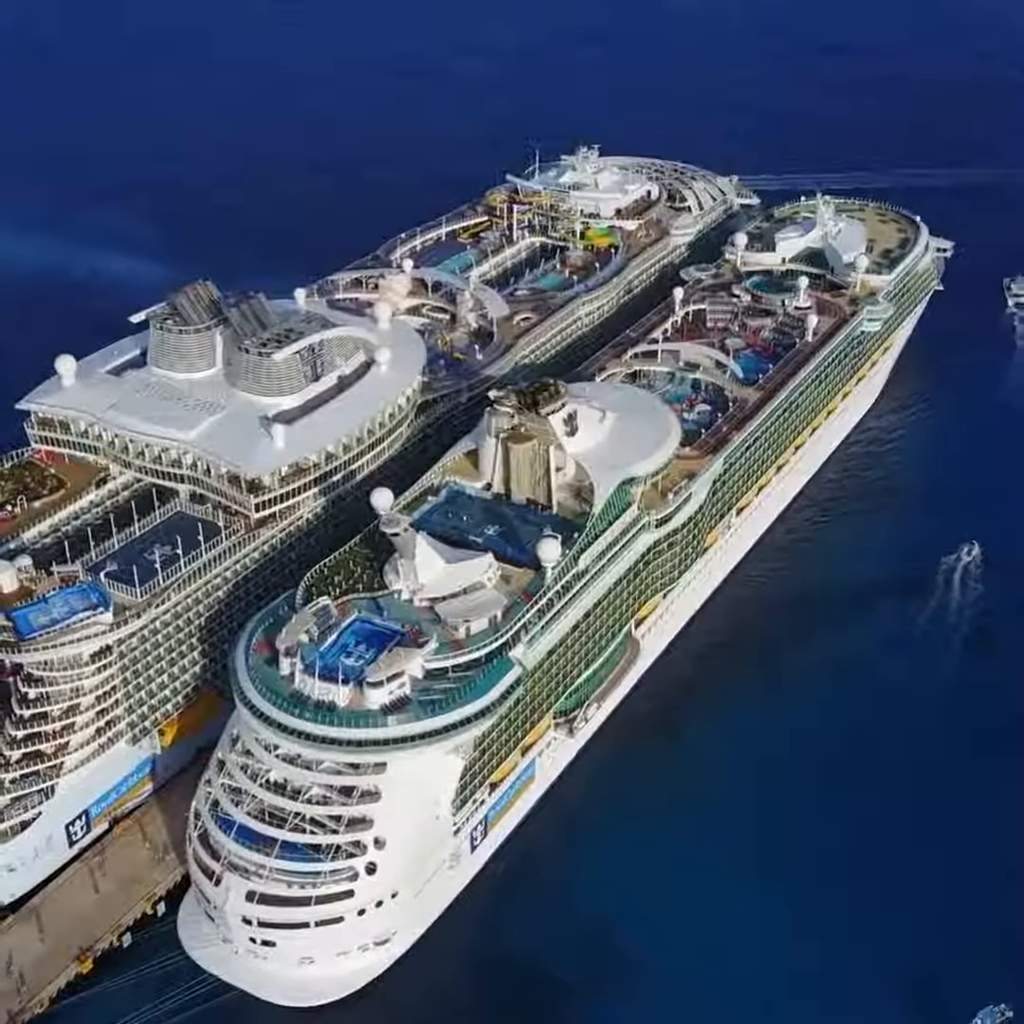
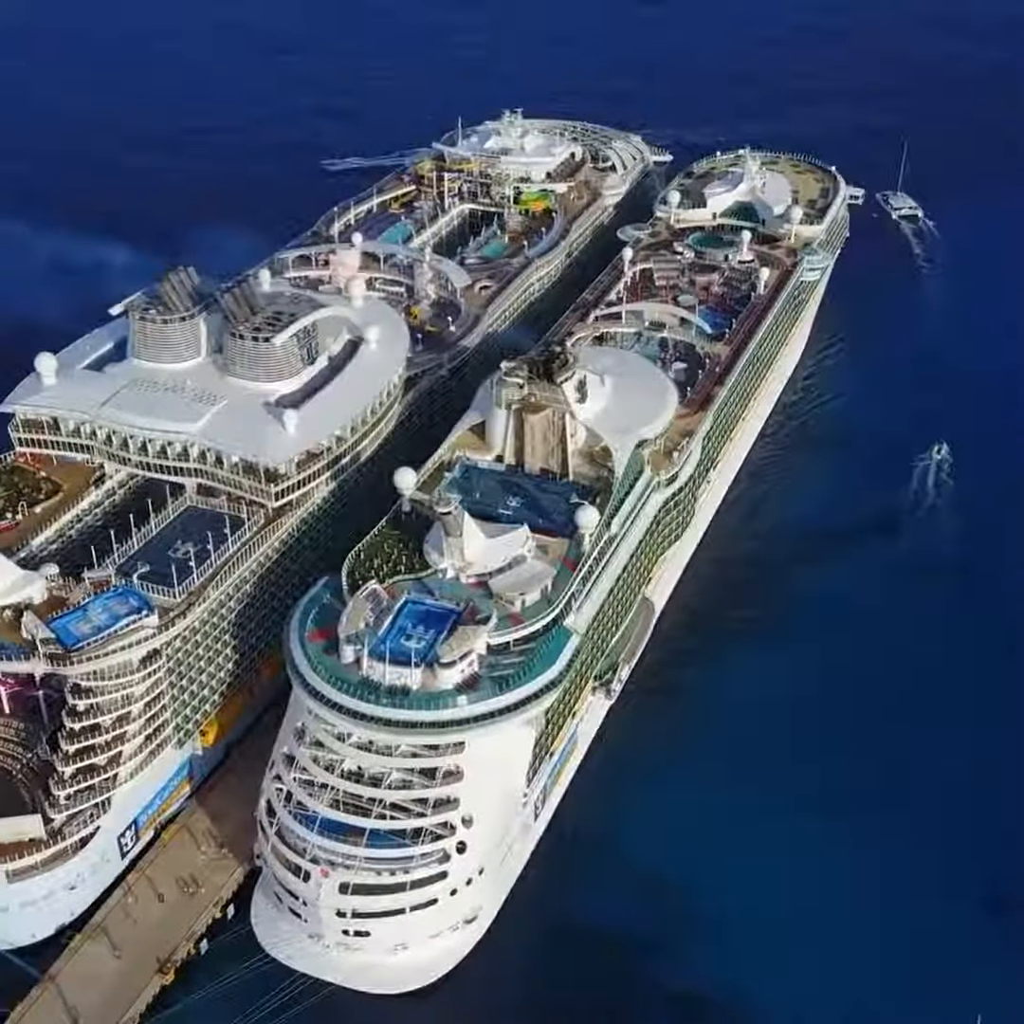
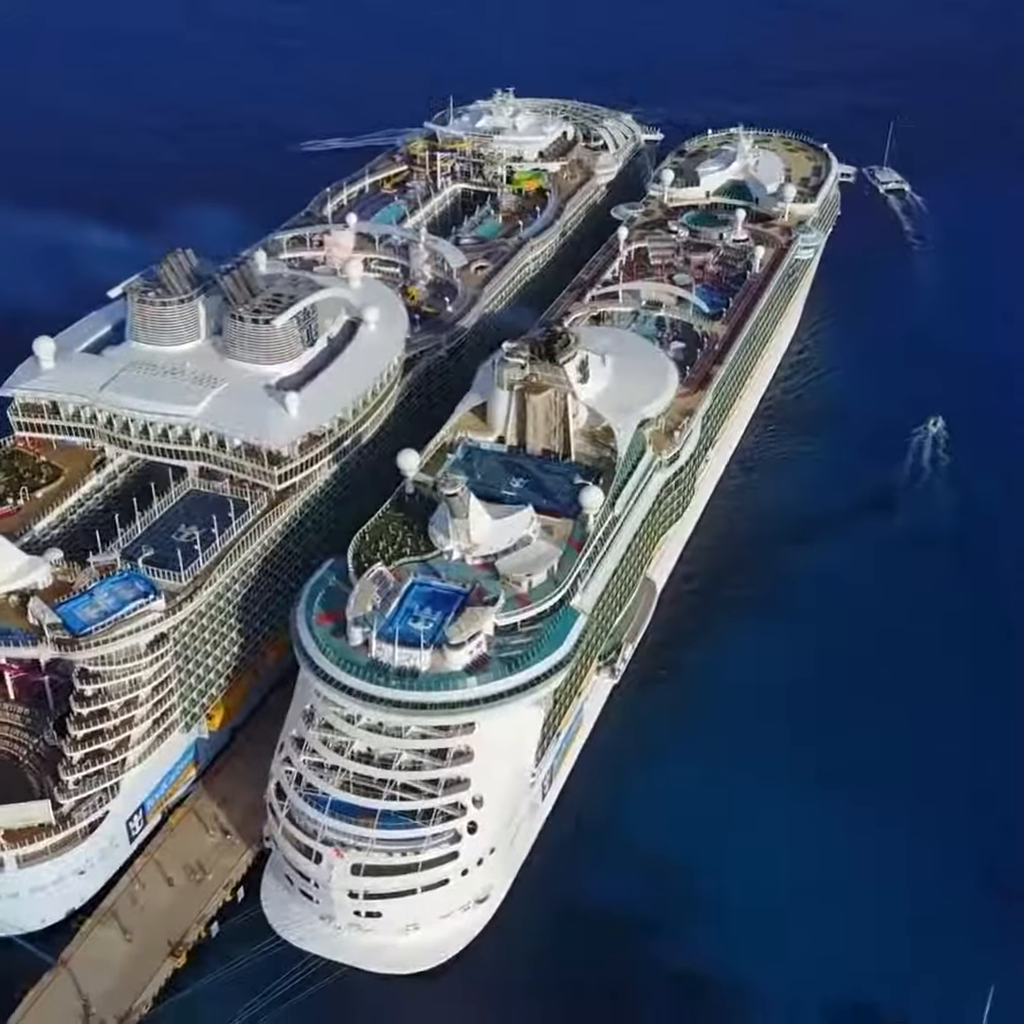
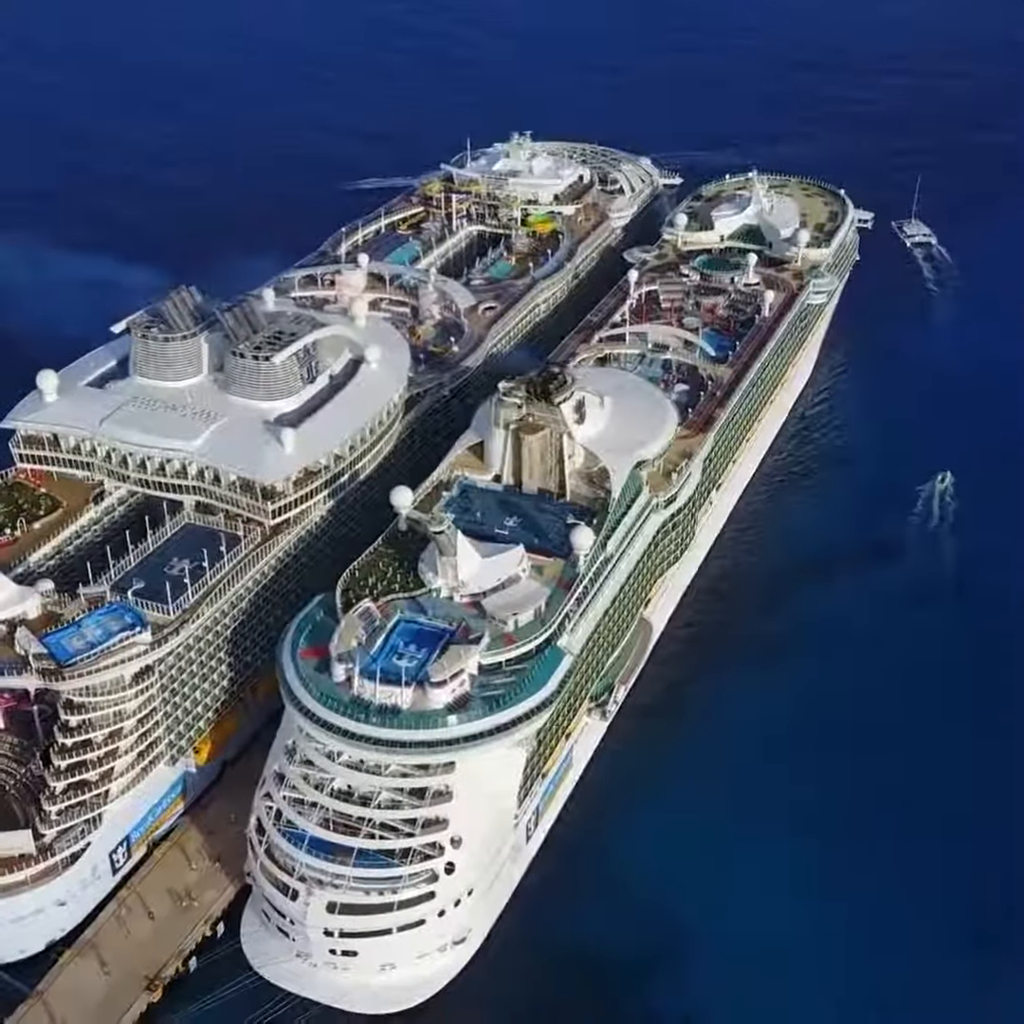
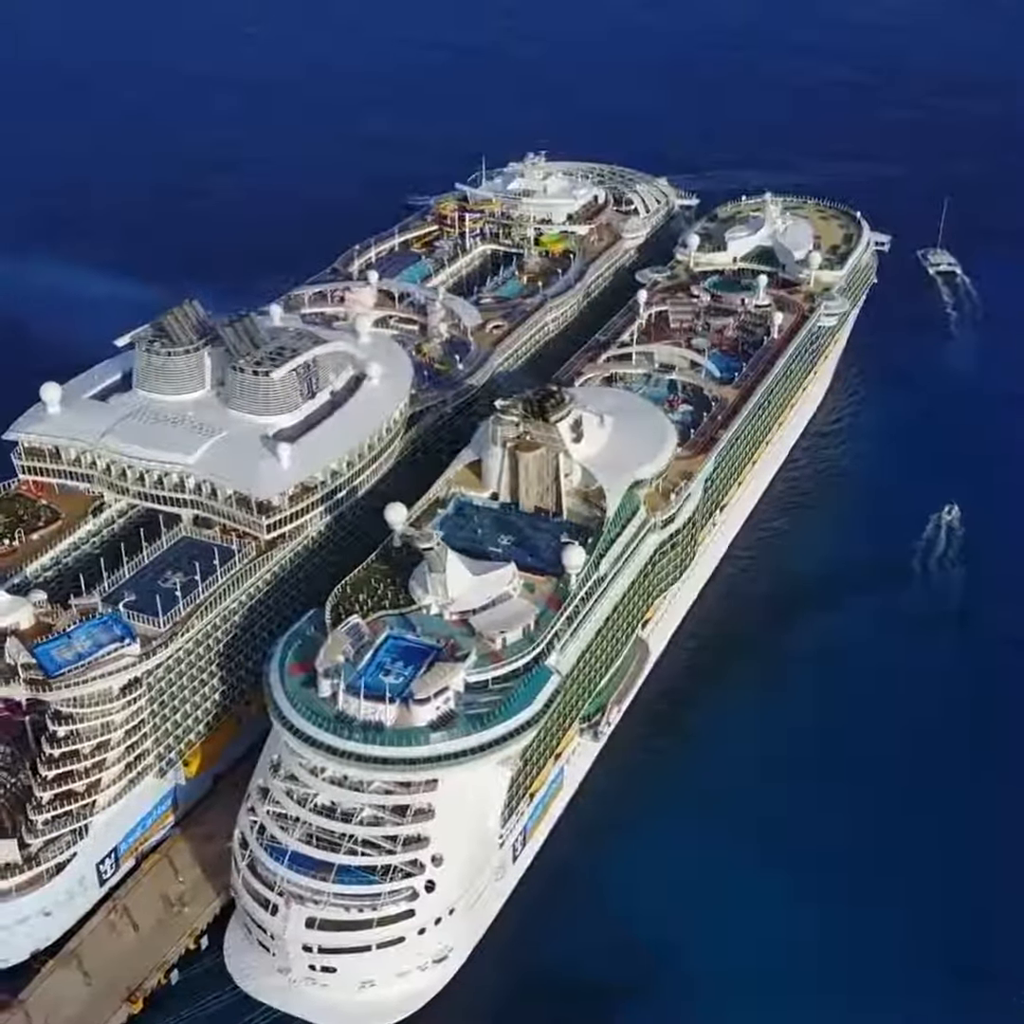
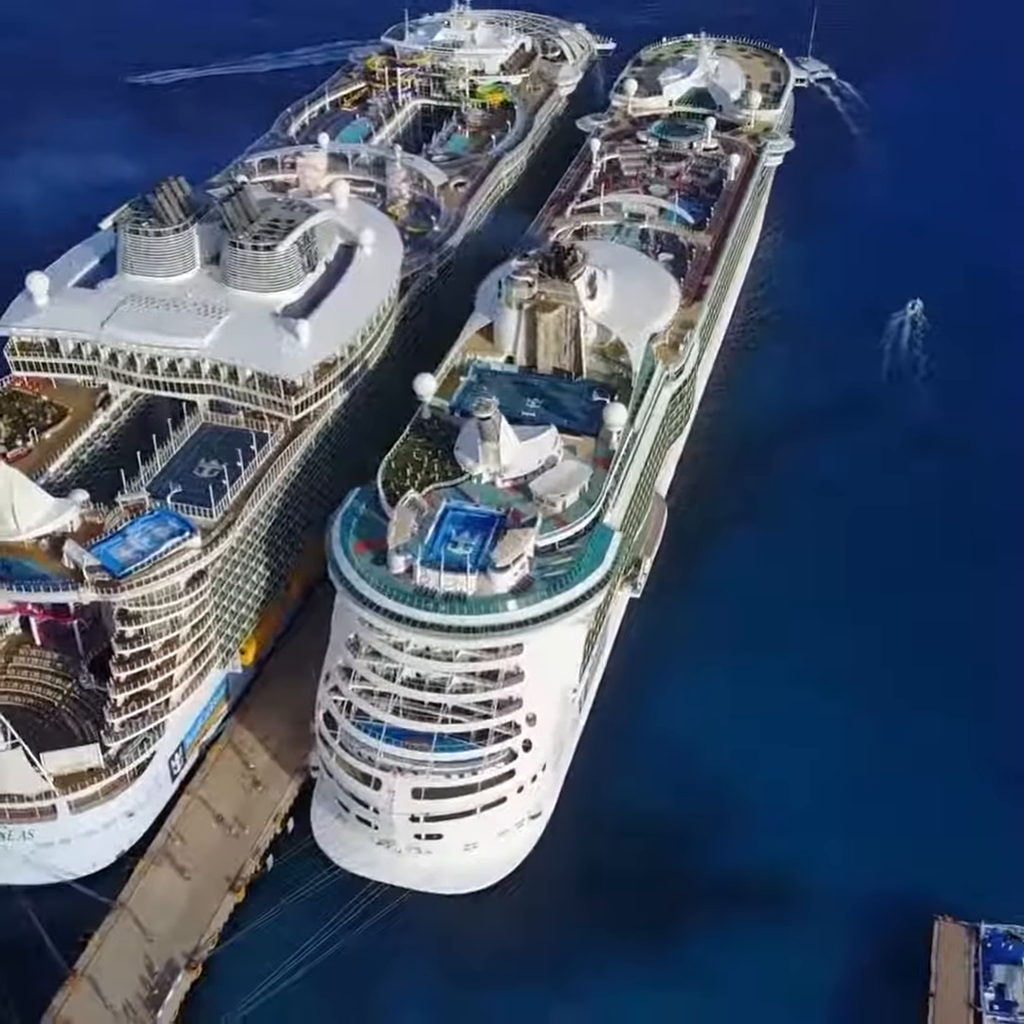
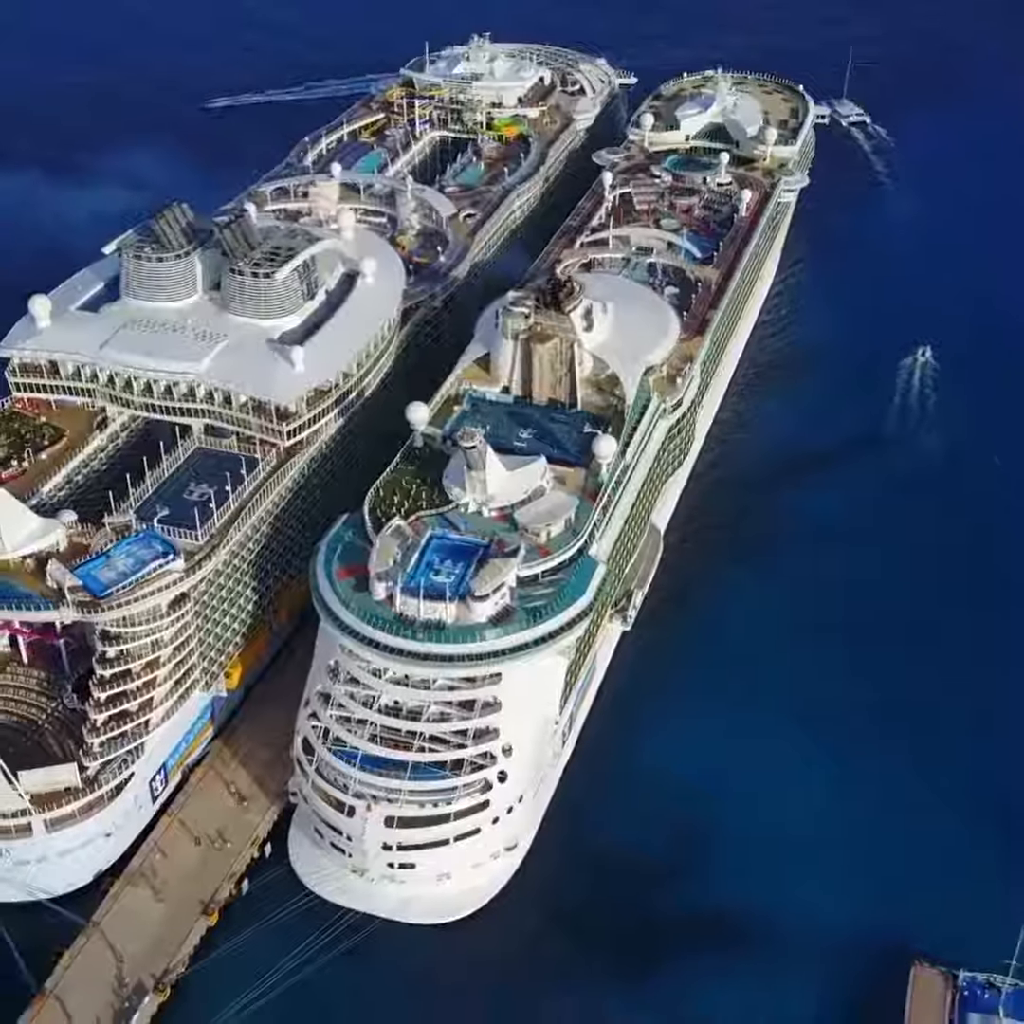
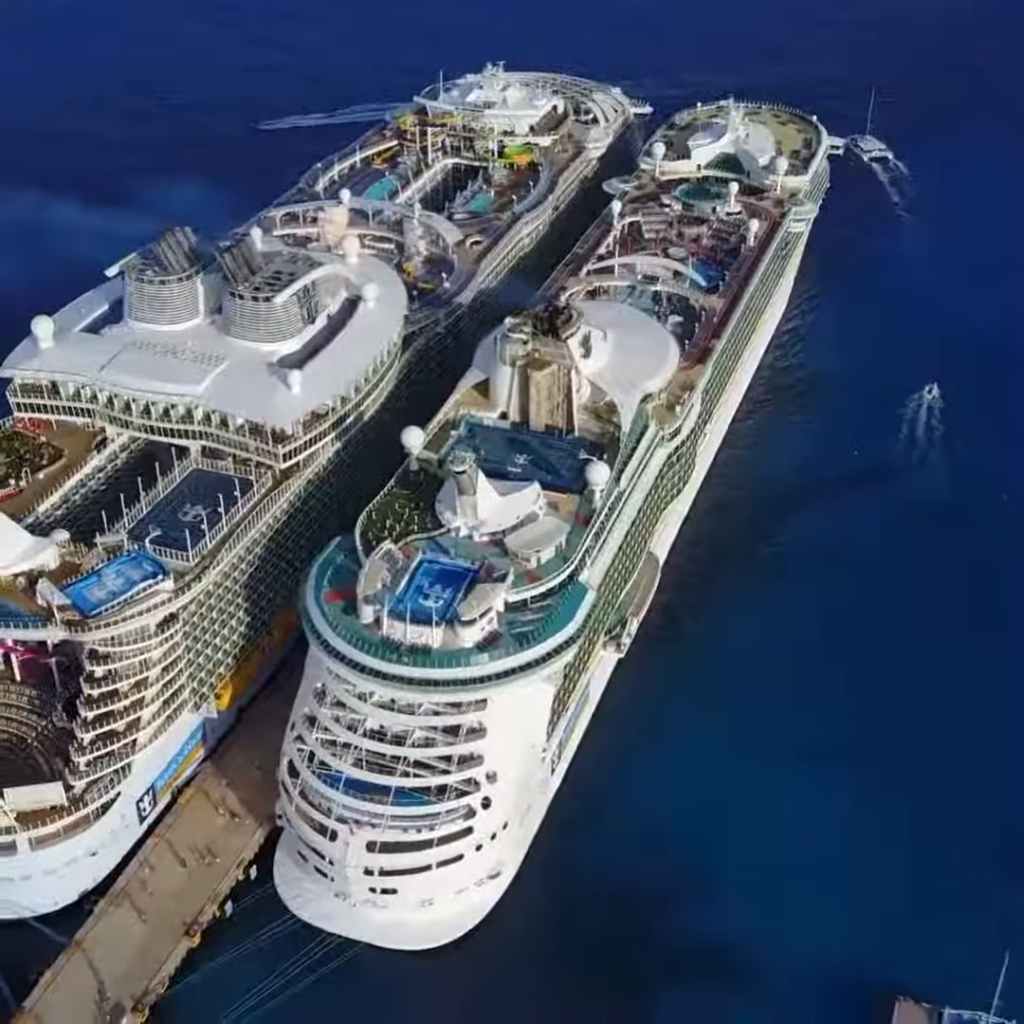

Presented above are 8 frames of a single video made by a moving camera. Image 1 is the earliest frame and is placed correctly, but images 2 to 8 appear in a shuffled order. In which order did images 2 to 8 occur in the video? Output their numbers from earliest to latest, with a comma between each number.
5, 4, 2, 3, 8, 7, 6
